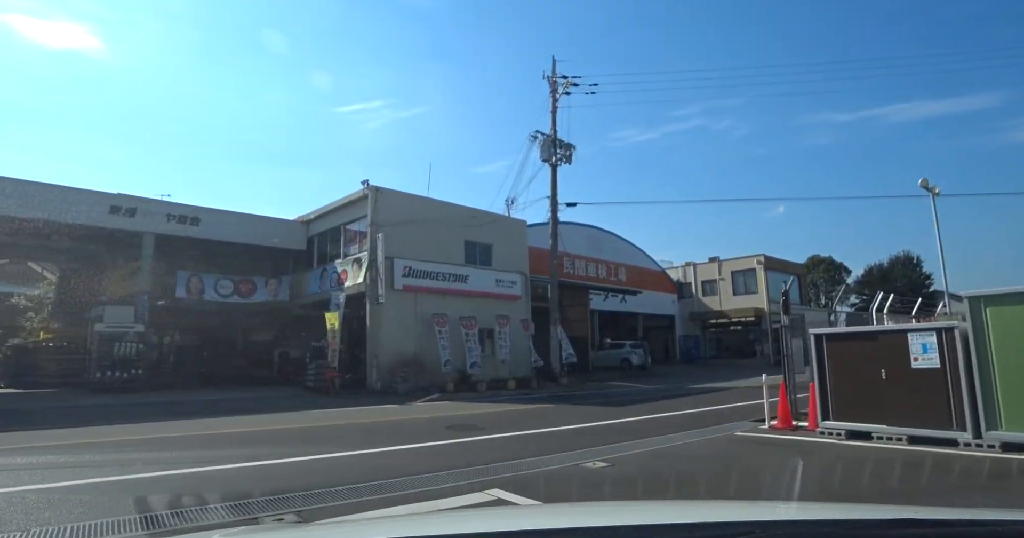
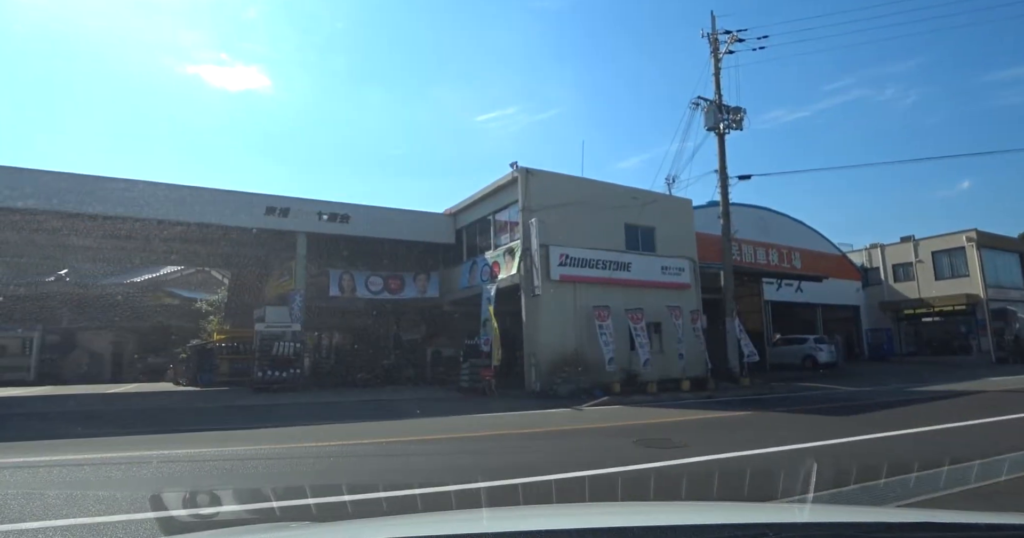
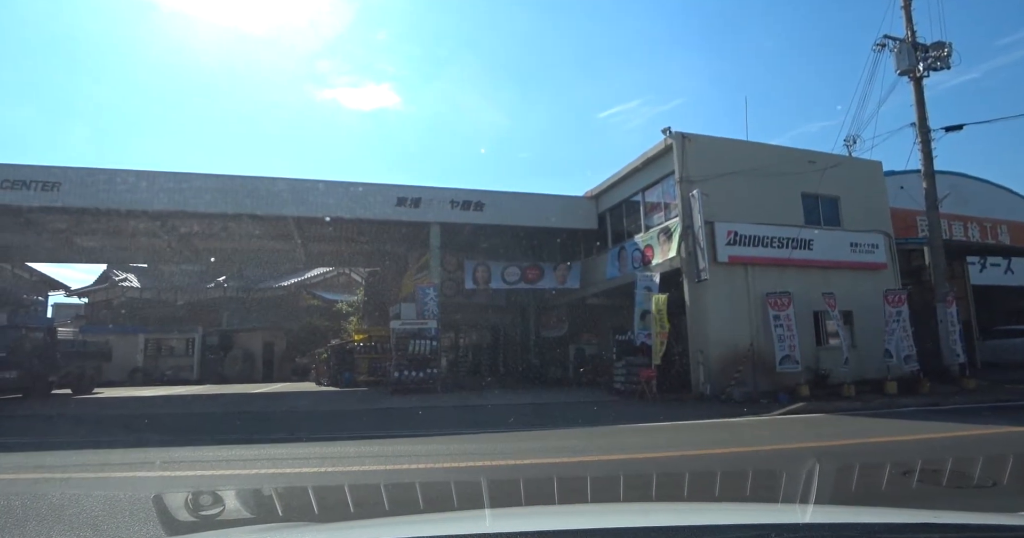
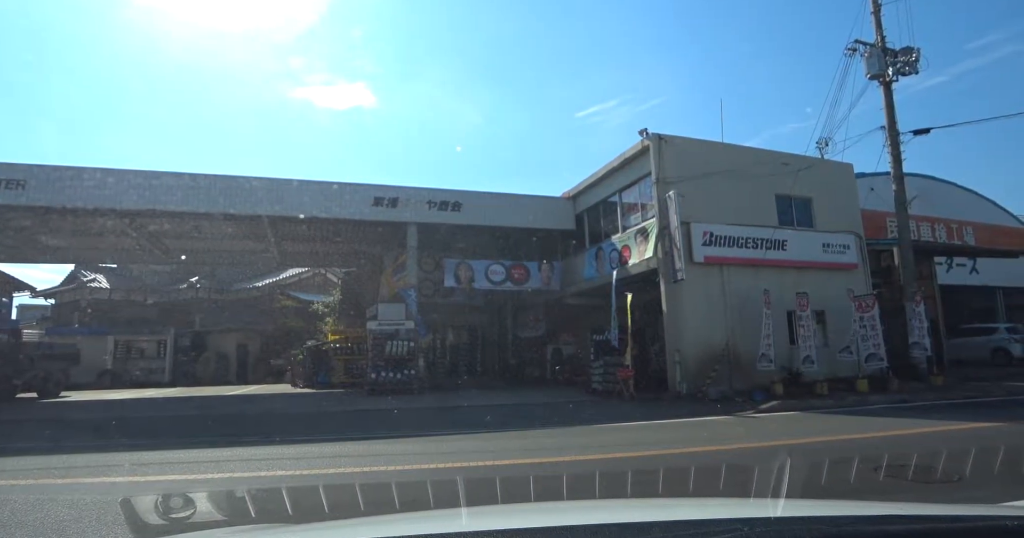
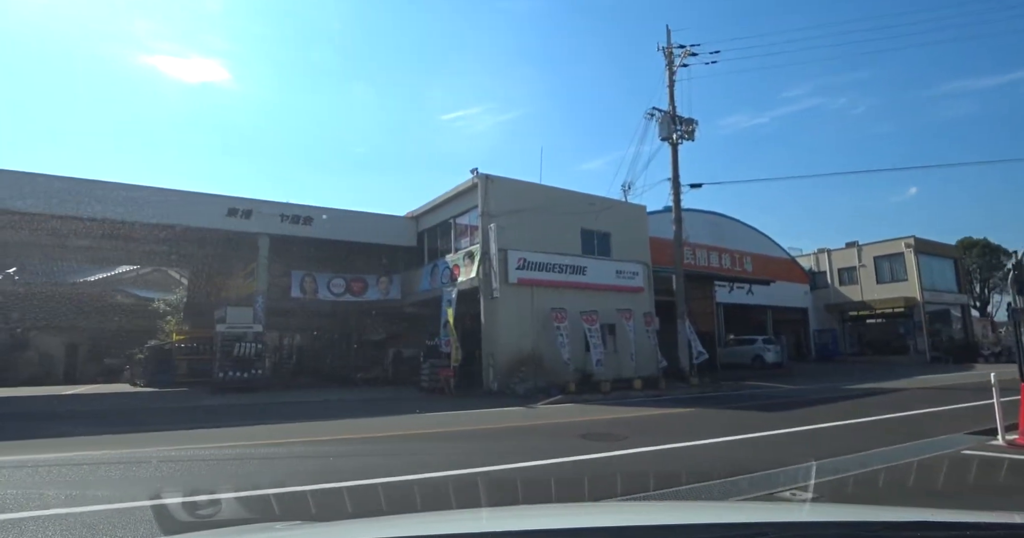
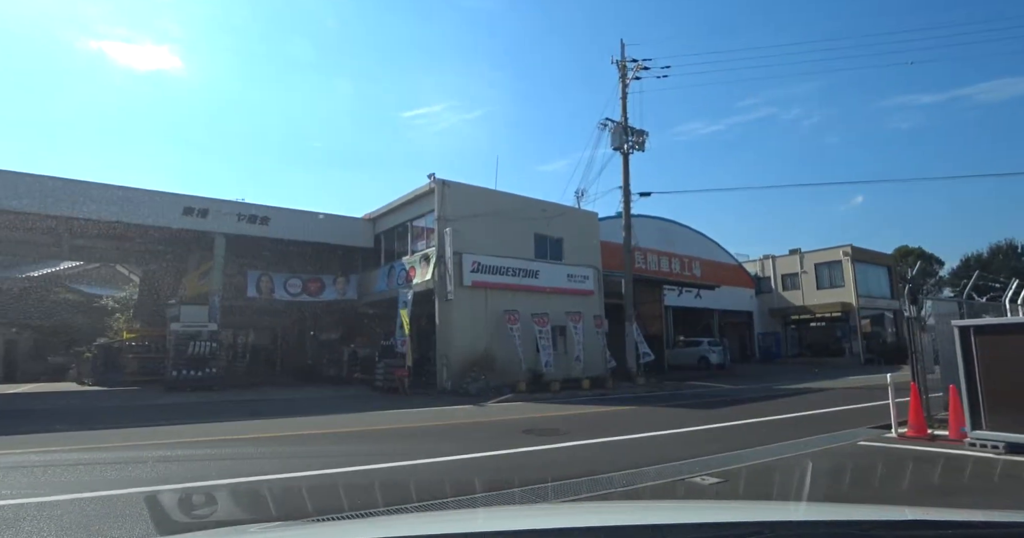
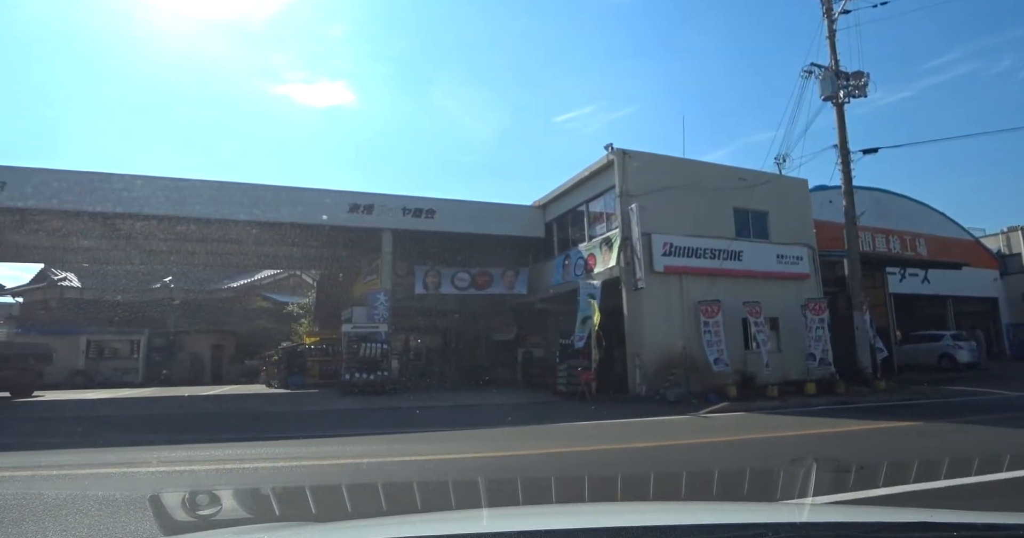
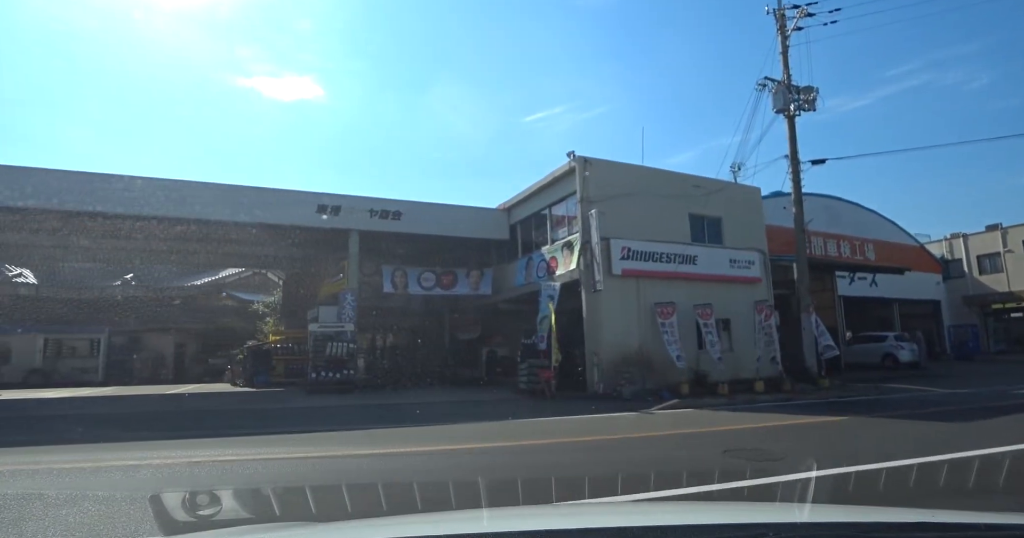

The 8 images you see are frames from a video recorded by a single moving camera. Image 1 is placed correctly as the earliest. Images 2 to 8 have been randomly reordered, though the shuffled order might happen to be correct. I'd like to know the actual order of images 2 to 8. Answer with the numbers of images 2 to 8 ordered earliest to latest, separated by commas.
6, 5, 2, 8, 7, 3, 4
